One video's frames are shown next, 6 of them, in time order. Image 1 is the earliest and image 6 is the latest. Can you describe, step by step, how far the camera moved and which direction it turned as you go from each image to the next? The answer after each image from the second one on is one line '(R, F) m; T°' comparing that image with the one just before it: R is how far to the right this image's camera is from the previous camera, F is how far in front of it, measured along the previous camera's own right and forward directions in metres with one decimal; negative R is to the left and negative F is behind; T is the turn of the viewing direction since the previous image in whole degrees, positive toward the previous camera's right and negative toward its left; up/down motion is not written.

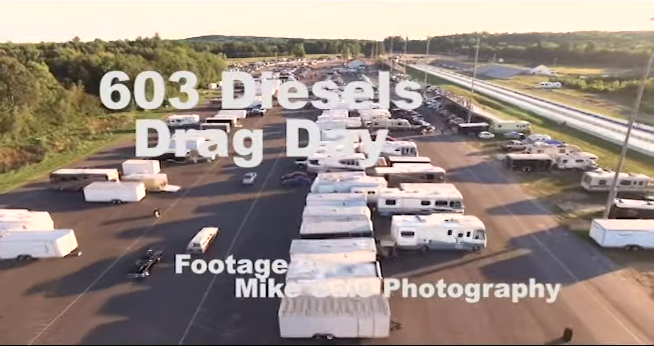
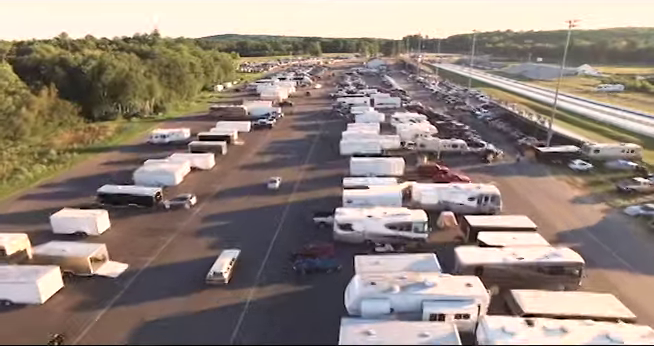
(-1.5, +13.5) m; -2°
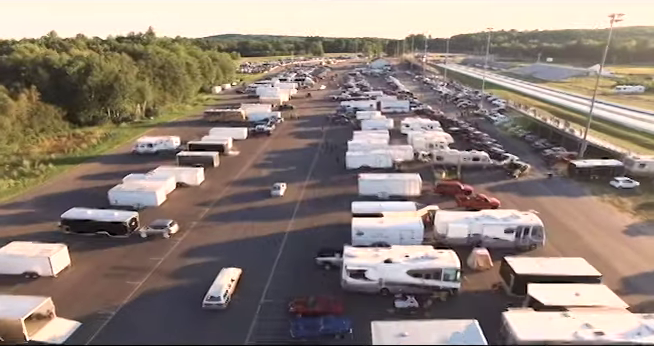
(-0.2, +4.5) m; 0°
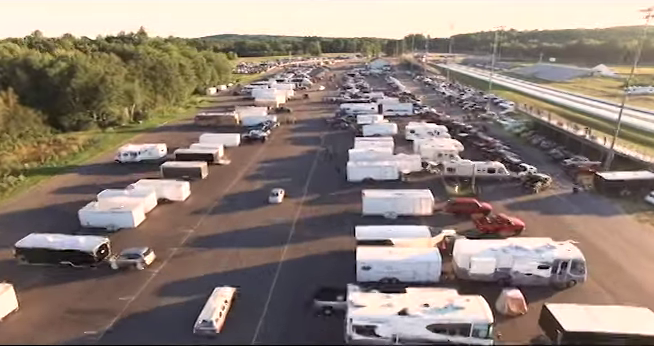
(-0.1, +3.4) m; 0°
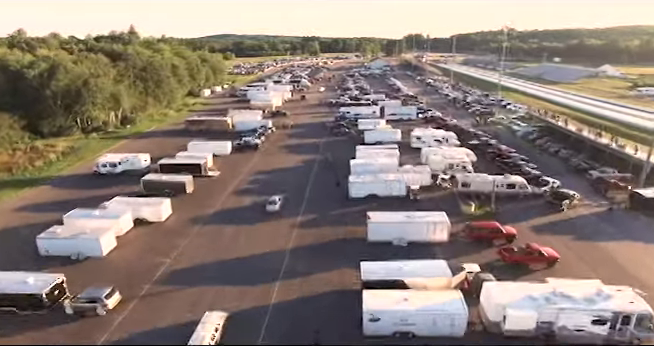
(0.0, +3.5) m; 0°
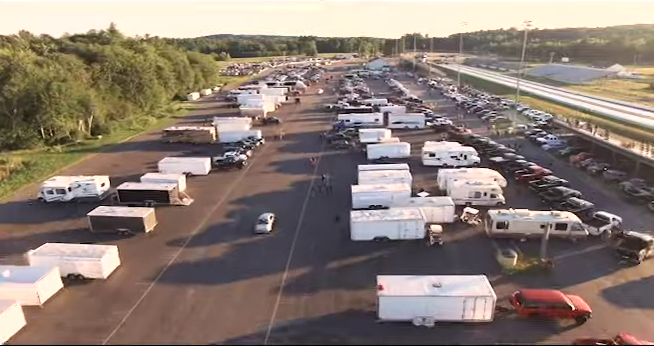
(+0.2, +6.4) m; 0°
